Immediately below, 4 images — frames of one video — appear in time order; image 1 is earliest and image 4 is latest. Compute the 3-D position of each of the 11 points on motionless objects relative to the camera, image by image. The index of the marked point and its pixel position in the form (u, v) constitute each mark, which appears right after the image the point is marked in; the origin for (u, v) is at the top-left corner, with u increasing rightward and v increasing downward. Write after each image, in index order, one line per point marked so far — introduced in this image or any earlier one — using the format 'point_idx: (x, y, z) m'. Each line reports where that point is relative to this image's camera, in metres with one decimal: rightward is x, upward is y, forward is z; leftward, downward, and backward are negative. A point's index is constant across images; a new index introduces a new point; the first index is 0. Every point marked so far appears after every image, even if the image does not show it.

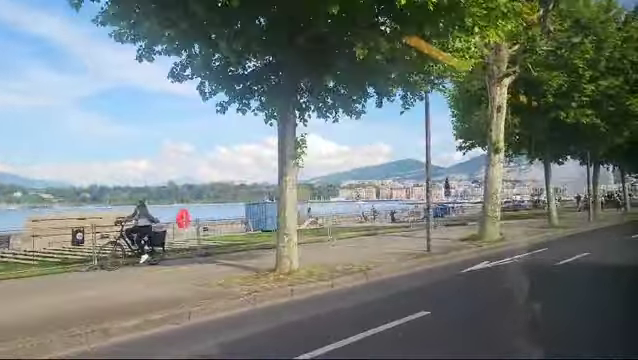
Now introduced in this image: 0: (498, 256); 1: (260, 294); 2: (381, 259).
0: (+6.5, -2.8, +18.7) m
1: (-1.2, -2.5, +11.1) m
2: (+2.0, -2.7, +17.6) m
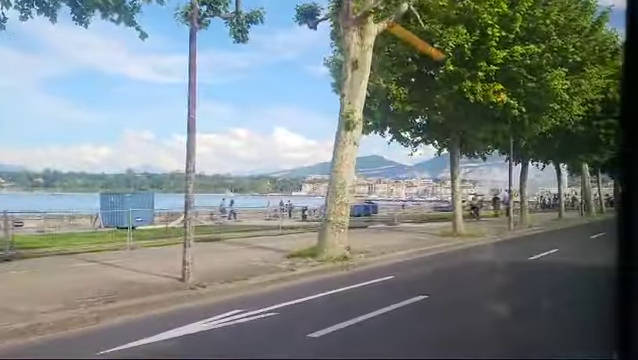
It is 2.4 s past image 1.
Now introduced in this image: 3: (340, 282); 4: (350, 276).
0: (-0.1, -2.5, +11.8) m
1: (-7.2, -2.0, +3.7) m
2: (-4.5, -2.3, +10.4) m
3: (+0.4, -2.5, +12.2) m
4: (+0.6, -2.5, +12.8) m
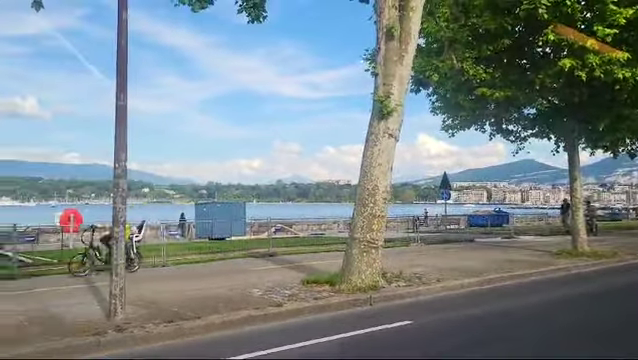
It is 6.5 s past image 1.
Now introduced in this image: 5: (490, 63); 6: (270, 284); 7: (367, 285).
0: (-0.3, -2.5, +8.7) m
1: (-9.4, -2.1, +2.9) m
2: (-4.8, -2.4, +8.5) m
3: (+0.3, -2.5, +9.0) m
4: (+0.7, -2.5, +9.4) m
5: (+6.0, +4.1, +17.7) m
6: (-1.1, -2.3, +11.3) m
7: (+1.0, -2.3, +10.9) m
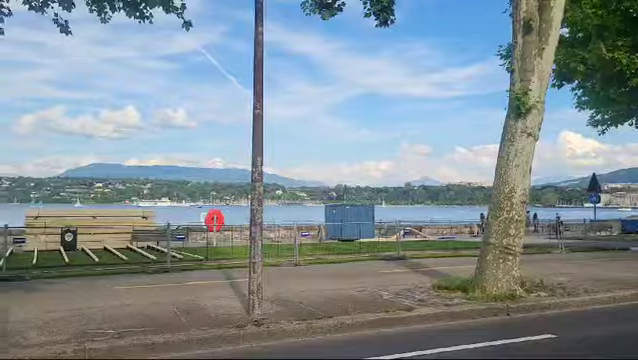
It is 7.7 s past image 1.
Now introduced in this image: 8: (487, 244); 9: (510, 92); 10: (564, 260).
0: (+1.9, -2.6, +8.5) m
1: (-8.3, -2.2, +5.1) m
2: (-2.5, -2.5, +9.5) m
3: (+2.6, -2.6, +8.6) m
4: (+3.0, -2.6, +9.0) m
5: (+10.2, +4.0, +15.7) m
6: (+1.8, -2.4, +11.2) m
7: (+3.7, -2.3, +10.3) m
8: (+3.5, -1.3, +10.7) m
9: (+4.1, +1.9, +10.9) m
10: (+8.1, -2.7, +16.9) m
